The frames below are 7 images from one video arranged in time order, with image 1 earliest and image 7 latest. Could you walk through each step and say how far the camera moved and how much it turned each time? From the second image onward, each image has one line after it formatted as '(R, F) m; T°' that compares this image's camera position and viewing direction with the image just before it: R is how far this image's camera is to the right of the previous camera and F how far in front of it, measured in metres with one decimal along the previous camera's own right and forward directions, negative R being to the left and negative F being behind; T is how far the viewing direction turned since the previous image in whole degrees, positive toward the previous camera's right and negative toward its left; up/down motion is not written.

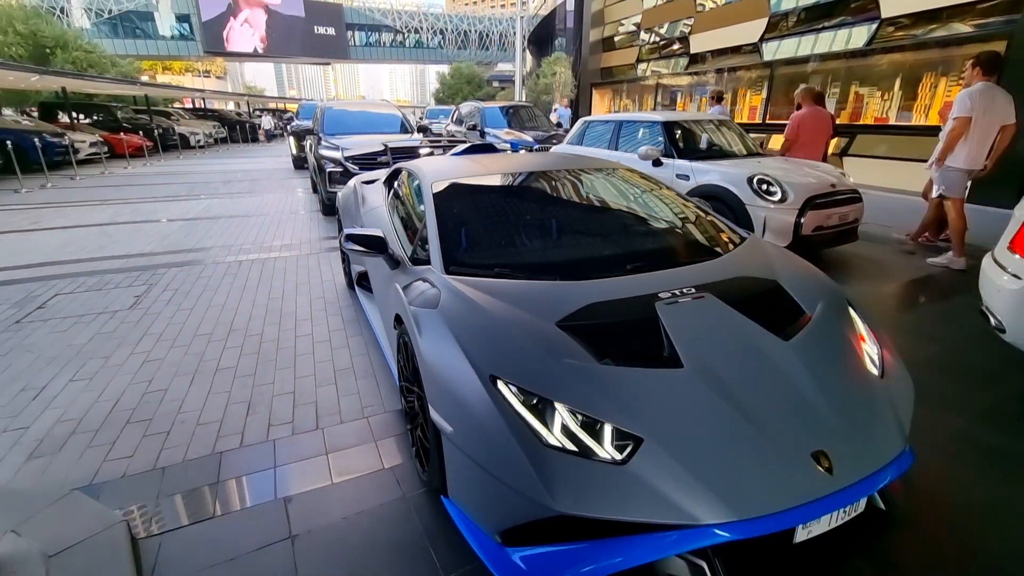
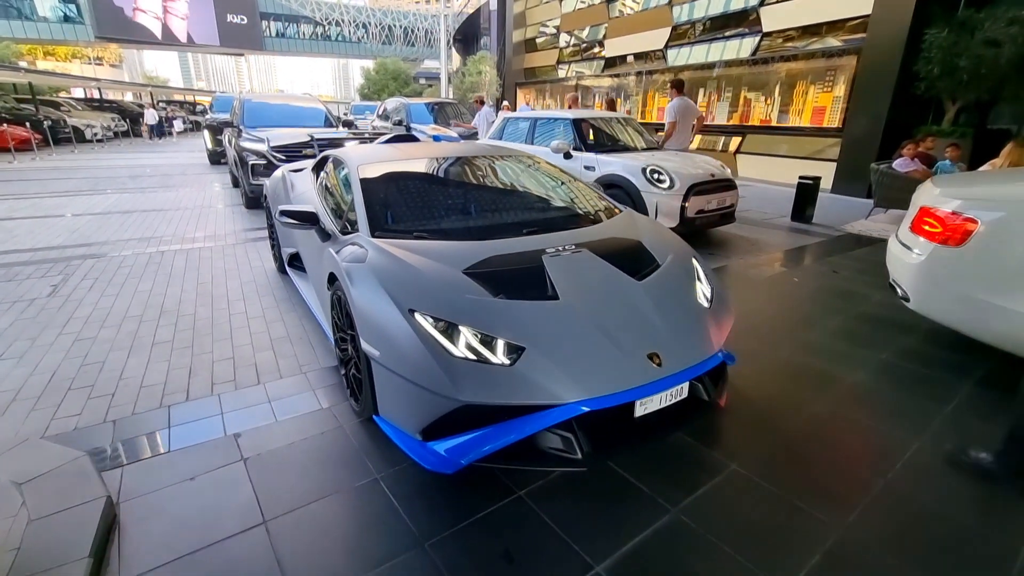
(+0.1, -0.5) m; +8°
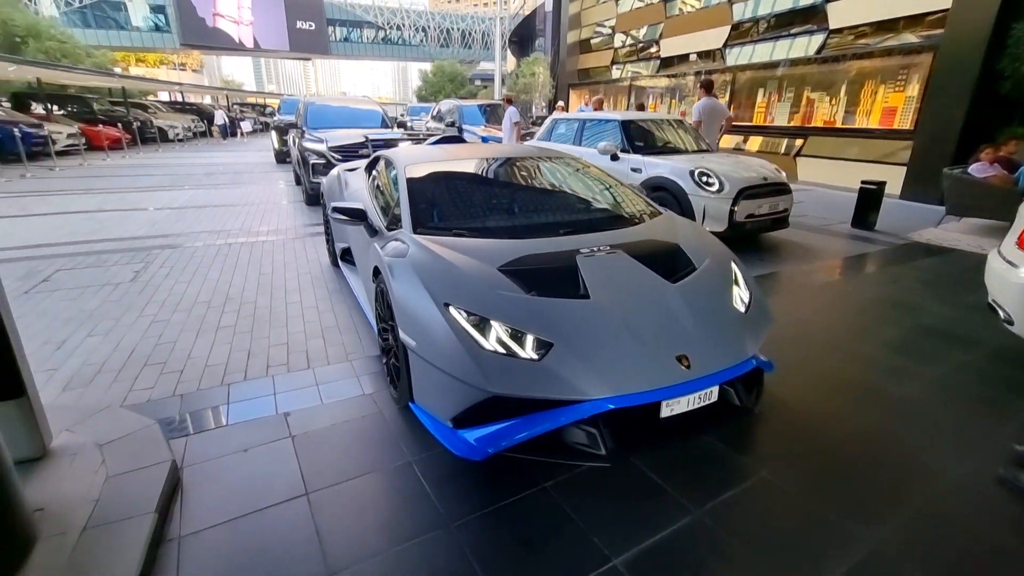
(+0.1, -0.1) m; -6°
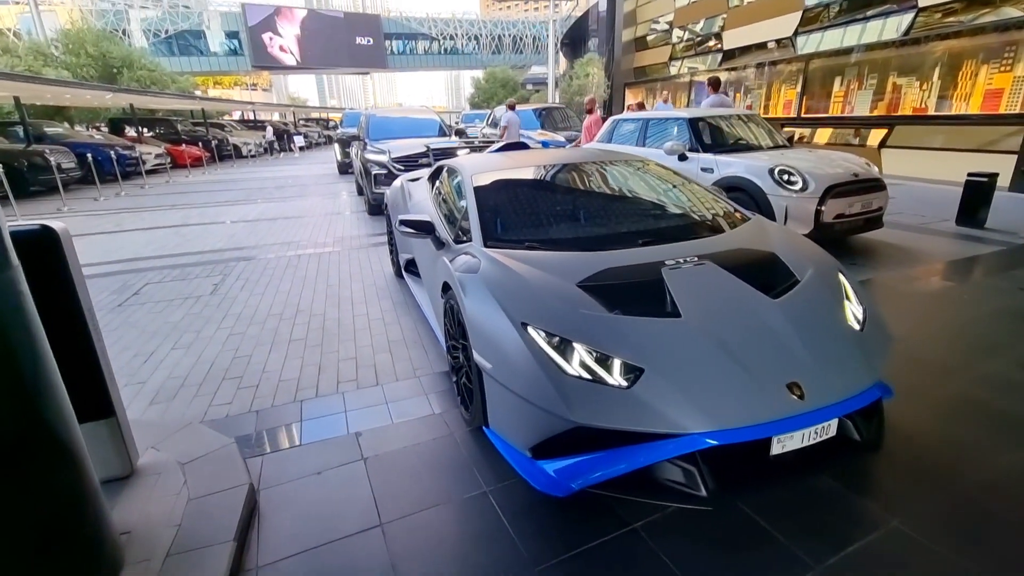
(-0.1, +0.1) m; -6°
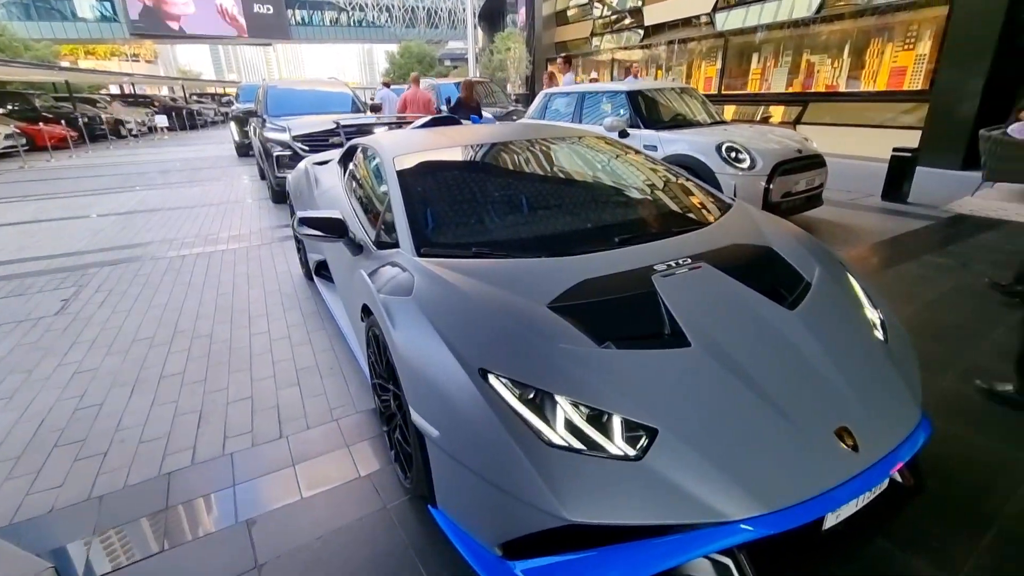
(-0.1, +0.6) m; +8°
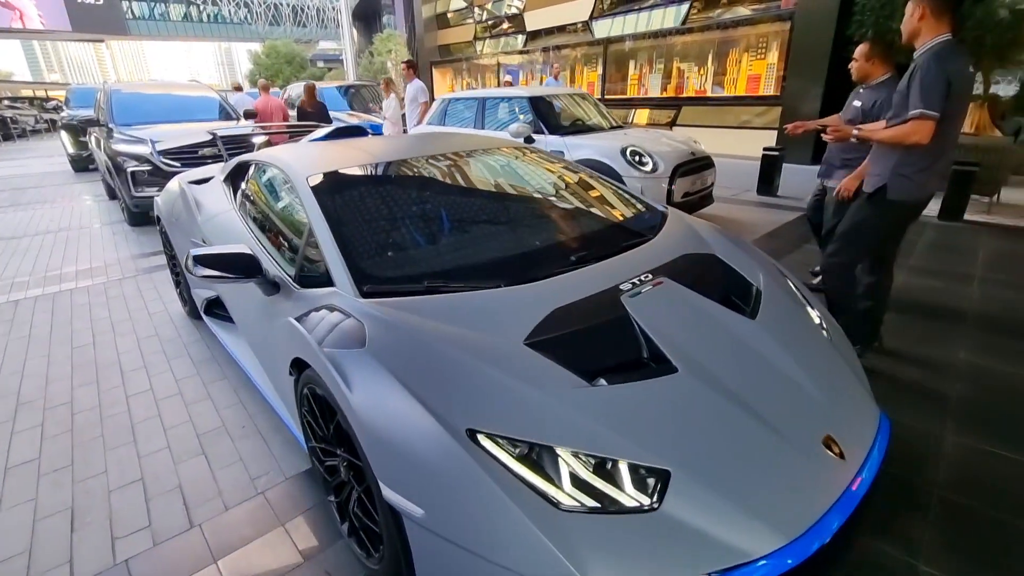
(-0.2, +0.2) m; +12°
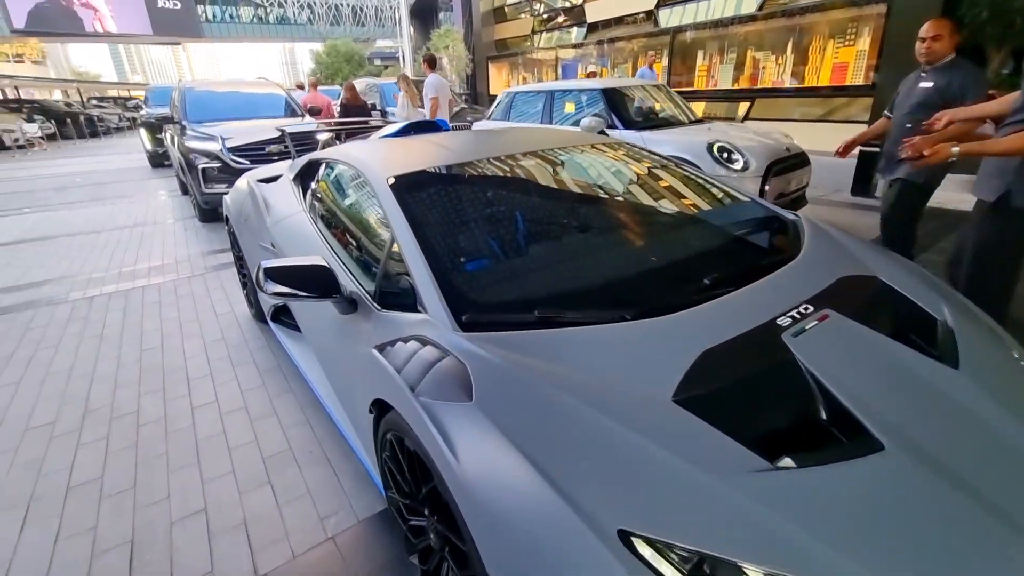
(-0.2, +0.3) m; -5°
